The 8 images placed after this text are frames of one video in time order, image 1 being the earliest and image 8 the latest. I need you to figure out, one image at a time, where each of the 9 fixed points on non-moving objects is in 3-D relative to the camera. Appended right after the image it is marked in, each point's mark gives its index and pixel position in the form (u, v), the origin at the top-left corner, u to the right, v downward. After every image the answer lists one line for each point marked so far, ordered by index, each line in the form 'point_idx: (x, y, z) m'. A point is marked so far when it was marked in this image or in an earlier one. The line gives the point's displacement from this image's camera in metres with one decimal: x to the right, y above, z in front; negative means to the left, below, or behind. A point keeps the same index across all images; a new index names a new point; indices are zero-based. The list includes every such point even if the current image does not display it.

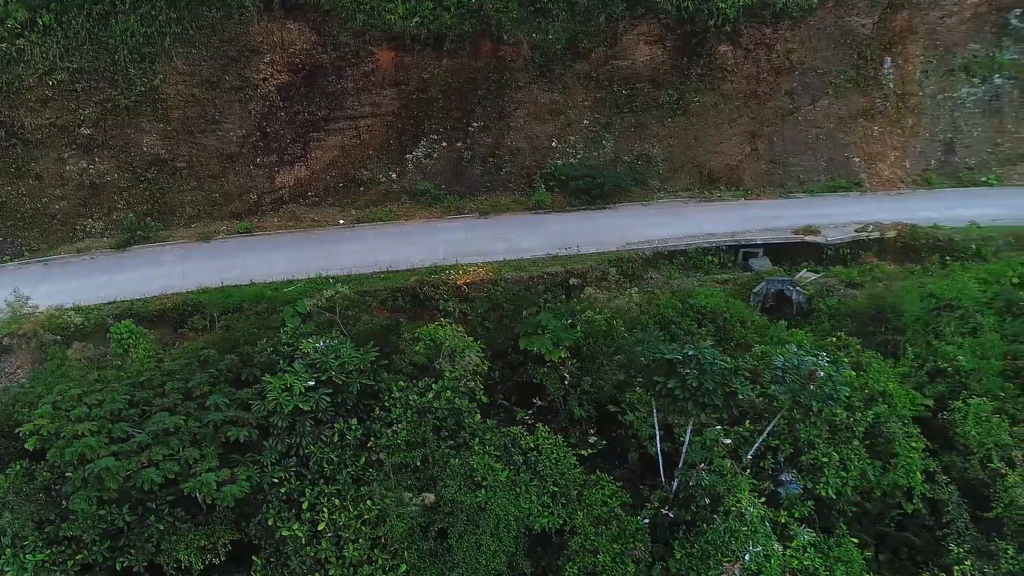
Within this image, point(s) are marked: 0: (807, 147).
0: (+4.6, +2.2, +13.1) m
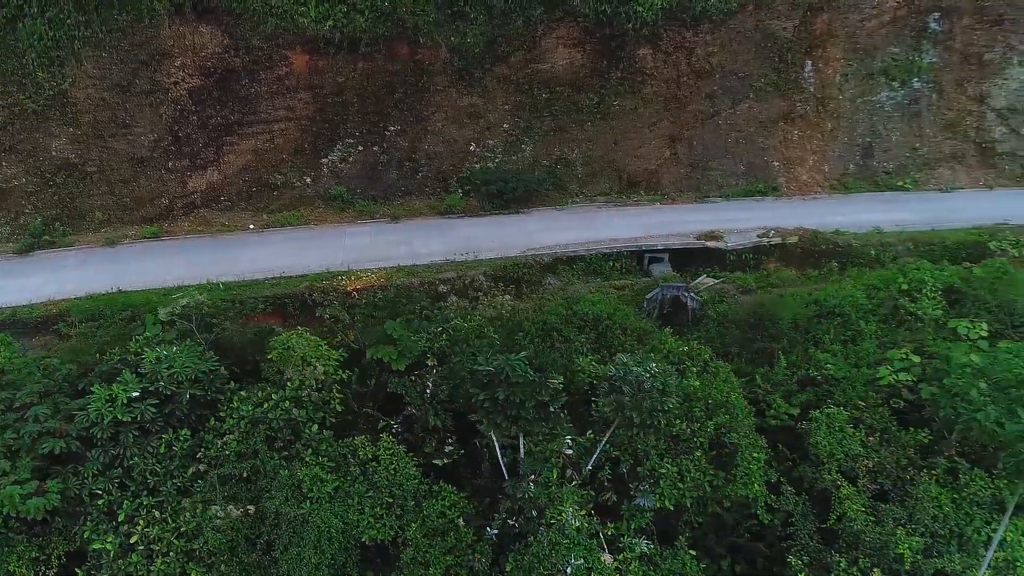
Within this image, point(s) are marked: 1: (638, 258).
0: (+3.4, +2.1, +13.0) m
1: (+1.6, +0.4, +10.8) m
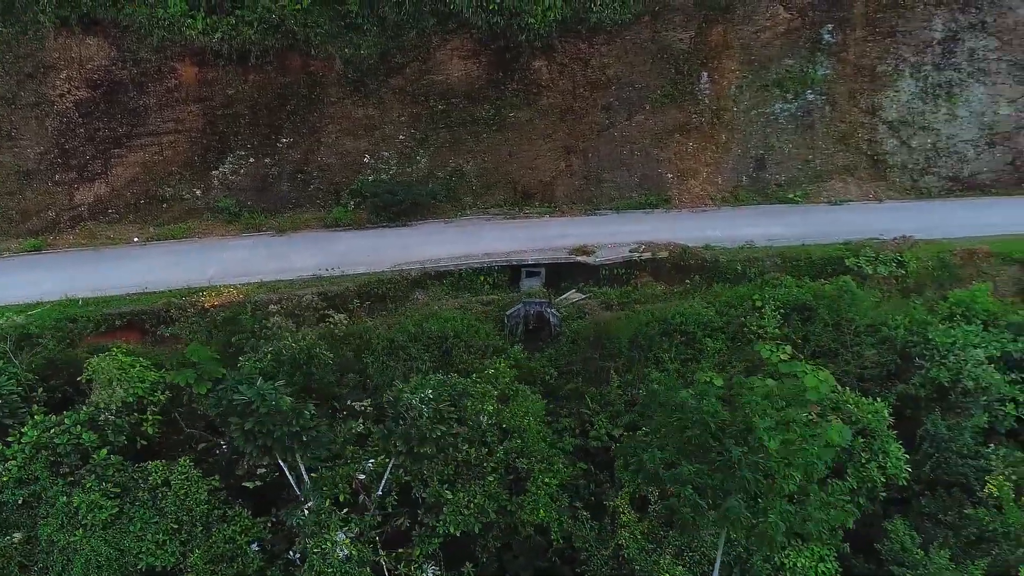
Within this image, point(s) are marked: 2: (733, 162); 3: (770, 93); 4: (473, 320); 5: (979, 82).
0: (+1.7, +1.9, +13.0) m
1: (0.0, +0.2, +10.7) m
2: (+3.4, +1.9, +12.8) m
3: (+4.0, +3.0, +12.8) m
4: (-0.5, -0.4, +9.7) m
5: (+6.9, +3.1, +12.4) m
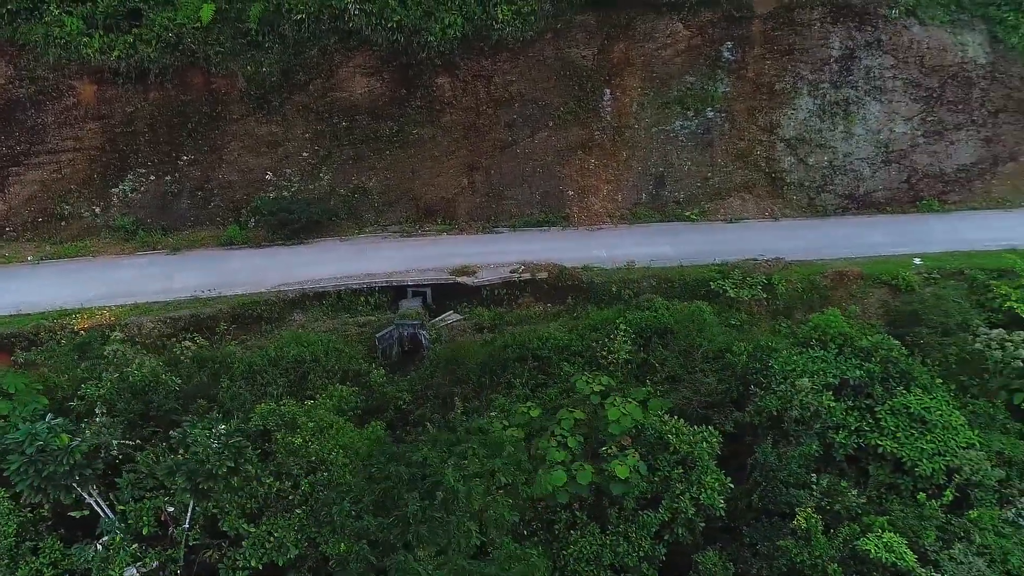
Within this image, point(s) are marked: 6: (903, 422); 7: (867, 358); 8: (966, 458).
0: (+0.2, +1.7, +13.0) m
1: (-1.5, -0.1, +10.8) m
2: (+1.9, +1.7, +12.8) m
3: (+2.5, +2.7, +12.8) m
4: (-2.0, -0.6, +9.7) m
5: (+5.4, +2.8, +12.4) m
6: (+3.7, -1.2, +7.7) m
7: (+3.6, -0.7, +8.4) m
8: (+4.0, -1.5, +7.4) m
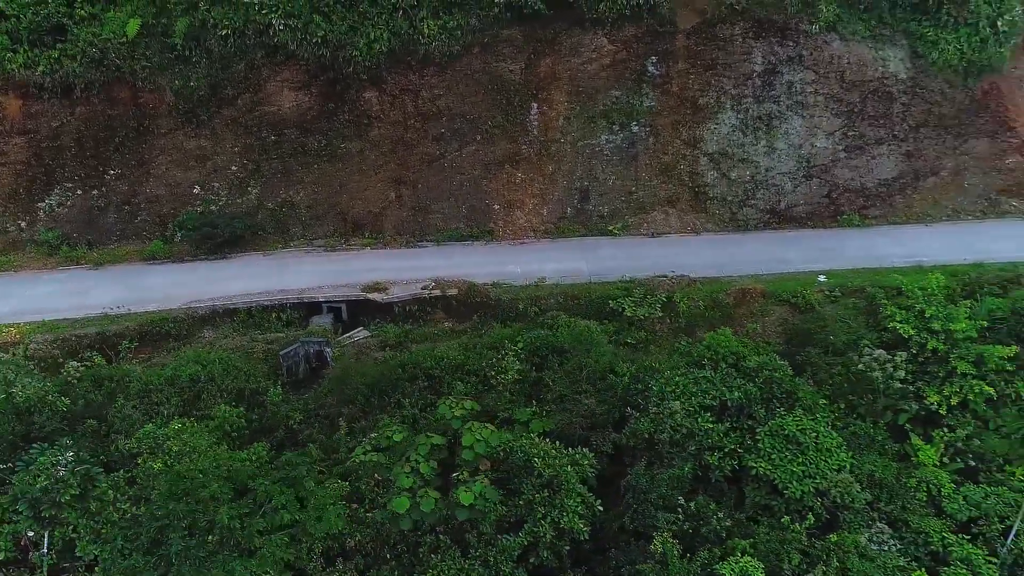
0: (-1.0, +1.5, +13.0) m
1: (-2.7, -0.3, +10.8) m
2: (+0.7, +1.5, +12.9) m
3: (+1.3, +2.5, +12.9) m
4: (-3.1, -0.8, +9.8) m
5: (+4.3, +2.6, +12.4) m
6: (+2.5, -1.5, +7.8) m
7: (+2.4, -0.9, +8.5) m
8: (+2.9, -1.7, +7.4) m
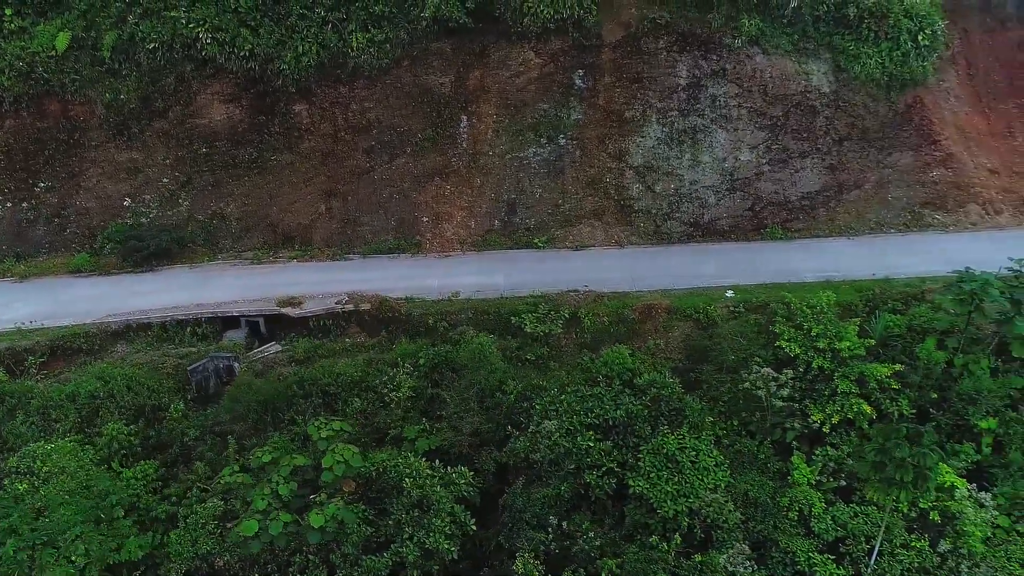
0: (-2.1, +1.3, +13.1) m
1: (-3.8, -0.5, +10.9) m
2: (-0.4, +1.3, +12.9) m
3: (+0.2, +2.3, +12.9) m
4: (-4.3, -1.0, +9.8) m
5: (+3.1, +2.4, +12.5) m
6: (+1.4, -1.6, +7.8) m
7: (+1.3, -1.1, +8.5) m
8: (+1.8, -1.9, +7.5) m
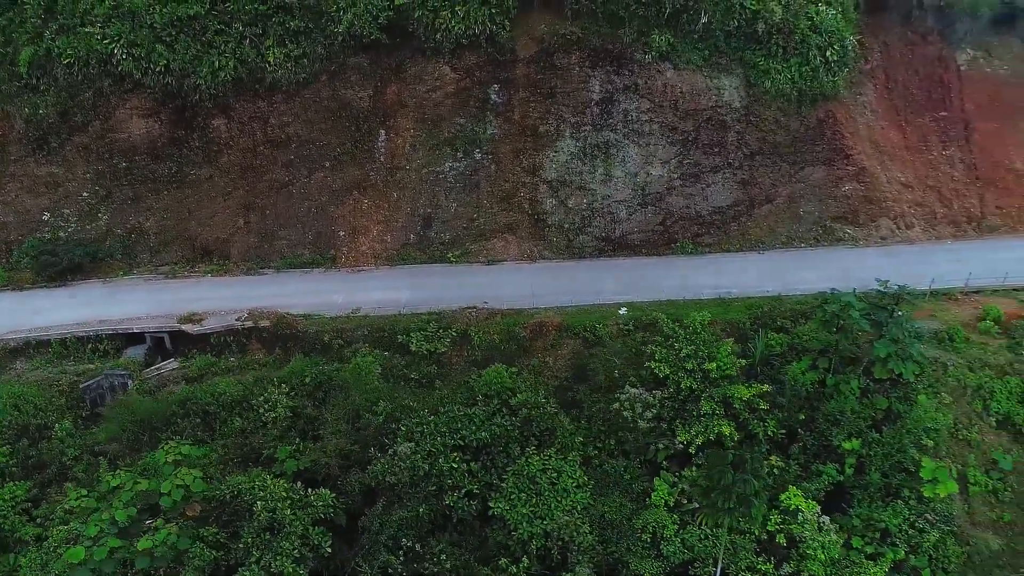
0: (-3.4, +1.1, +13.2) m
1: (-5.1, -0.7, +10.9) m
2: (-1.7, +1.1, +13.0) m
3: (-1.1, +2.1, +13.0) m
4: (-5.6, -1.2, +9.9) m
5: (+1.8, +2.2, +12.5) m
6: (+0.1, -1.9, +7.9) m
7: (0.0, -1.3, +8.6) m
8: (+0.4, -2.1, +7.5) m
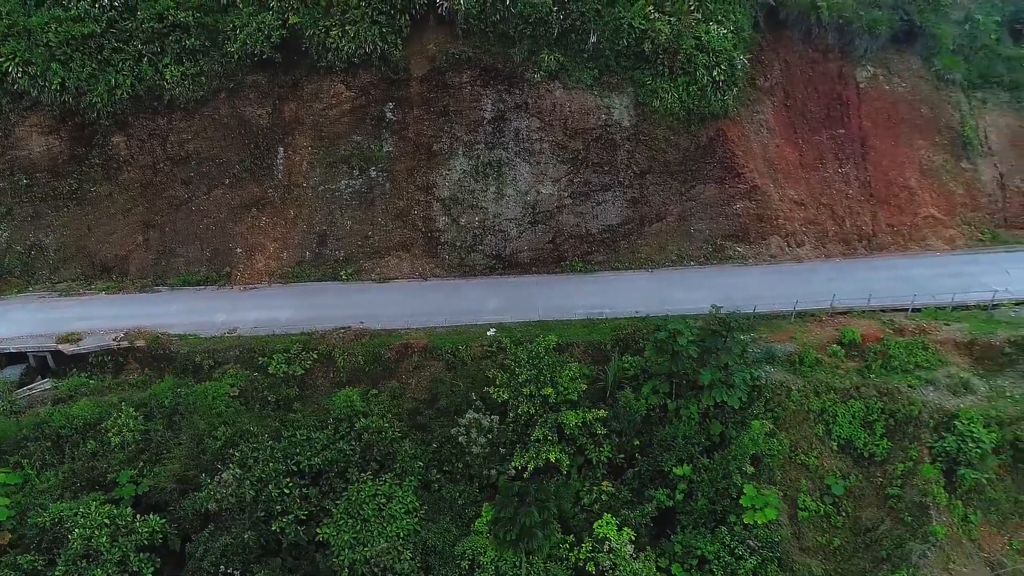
0: (-5.0, +0.8, +13.2) m
1: (-6.8, -0.9, +11.0) m
2: (-3.3, +0.8, +13.0) m
3: (-2.8, +1.9, +13.1) m
4: (-7.2, -1.5, +9.9) m
5: (+0.2, +1.9, +12.6) m
6: (-1.6, -2.1, +7.9) m
7: (-1.6, -1.6, +8.6) m
8: (-1.2, -2.4, +7.6) m
